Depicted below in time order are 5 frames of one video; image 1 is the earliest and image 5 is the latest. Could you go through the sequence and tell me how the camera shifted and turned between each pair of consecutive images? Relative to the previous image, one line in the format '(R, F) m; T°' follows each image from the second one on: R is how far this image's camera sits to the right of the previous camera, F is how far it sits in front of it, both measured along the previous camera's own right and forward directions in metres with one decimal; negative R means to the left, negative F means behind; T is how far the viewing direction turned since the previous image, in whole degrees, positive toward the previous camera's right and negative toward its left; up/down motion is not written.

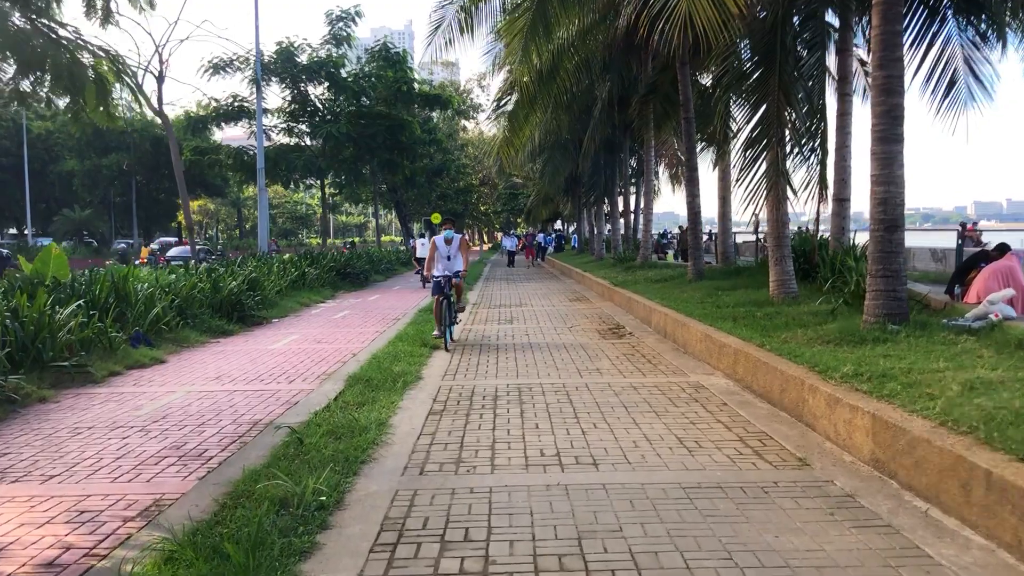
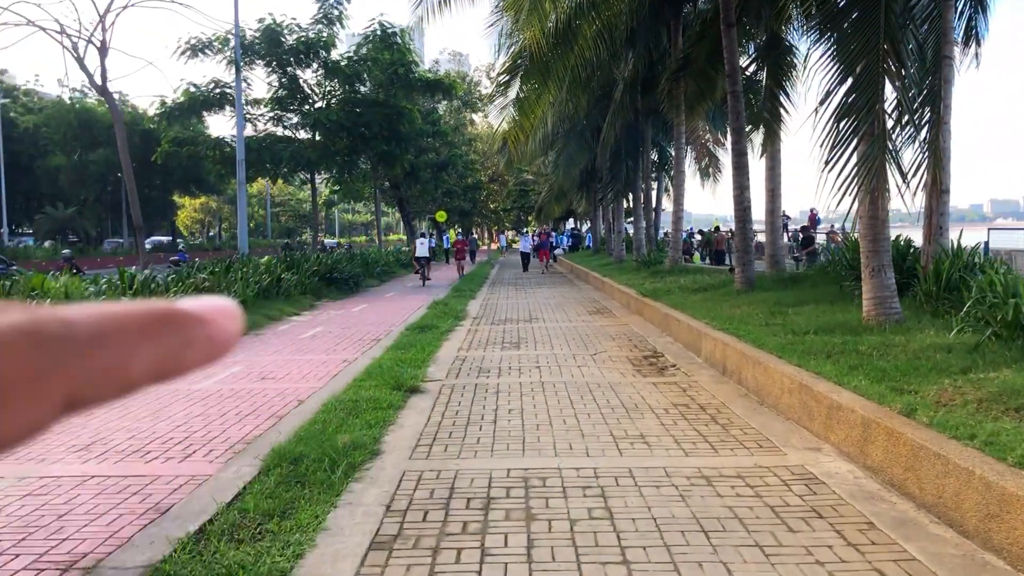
(+0.1, +2.8) m; -1°
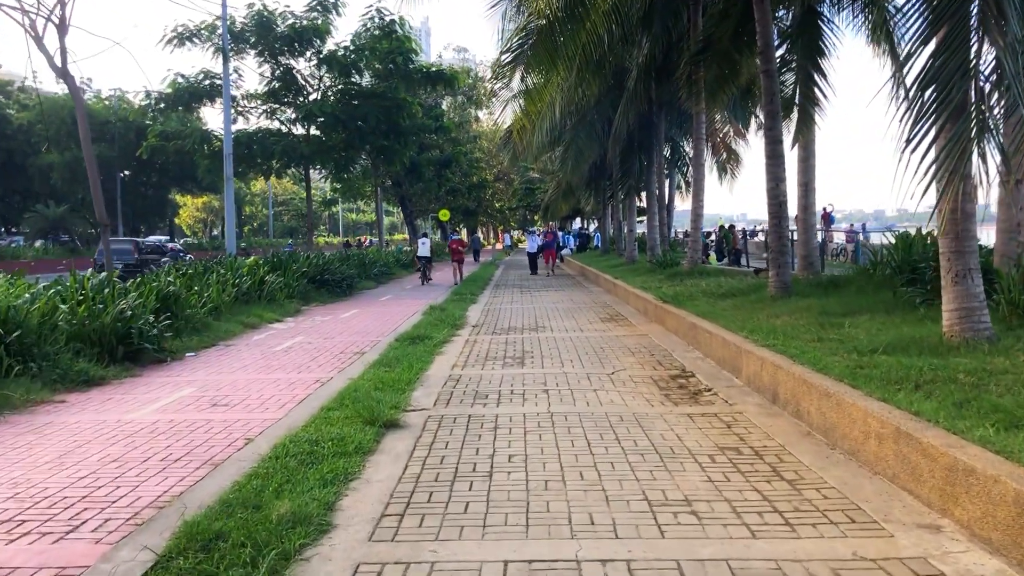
(0.0, +1.5) m; -1°
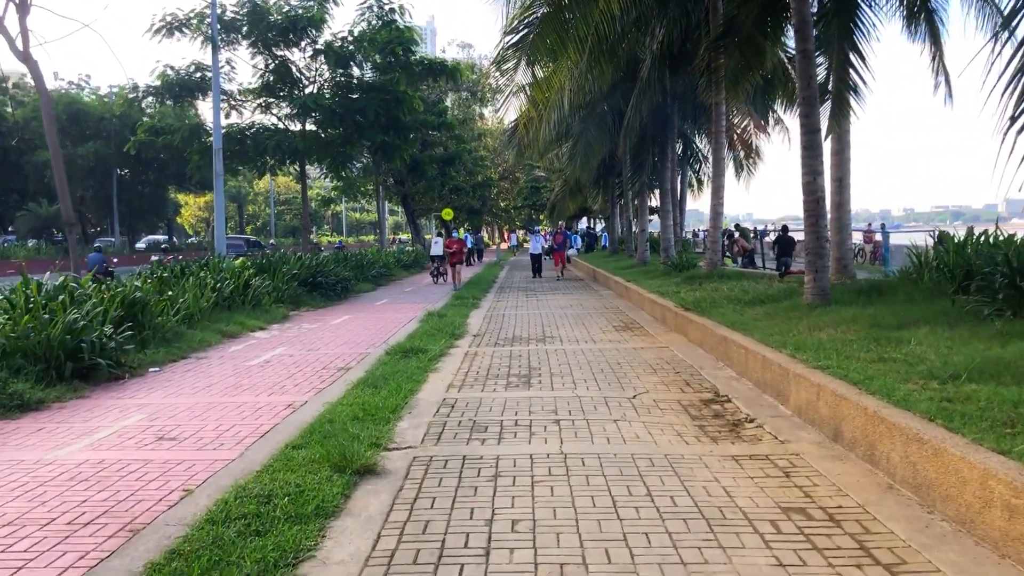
(0.0, +1.2) m; -1°
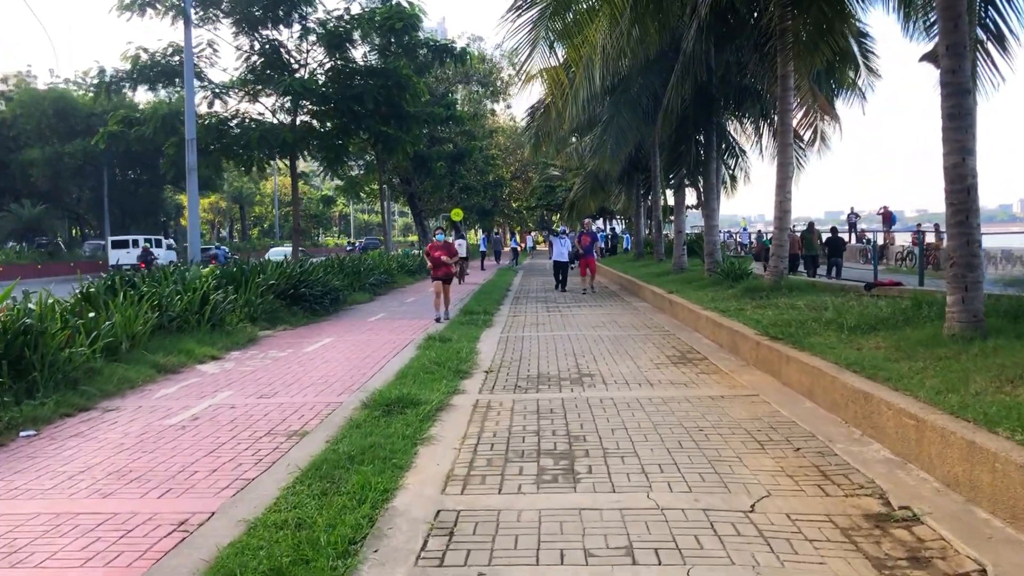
(-0.2, +2.8) m; -1°
